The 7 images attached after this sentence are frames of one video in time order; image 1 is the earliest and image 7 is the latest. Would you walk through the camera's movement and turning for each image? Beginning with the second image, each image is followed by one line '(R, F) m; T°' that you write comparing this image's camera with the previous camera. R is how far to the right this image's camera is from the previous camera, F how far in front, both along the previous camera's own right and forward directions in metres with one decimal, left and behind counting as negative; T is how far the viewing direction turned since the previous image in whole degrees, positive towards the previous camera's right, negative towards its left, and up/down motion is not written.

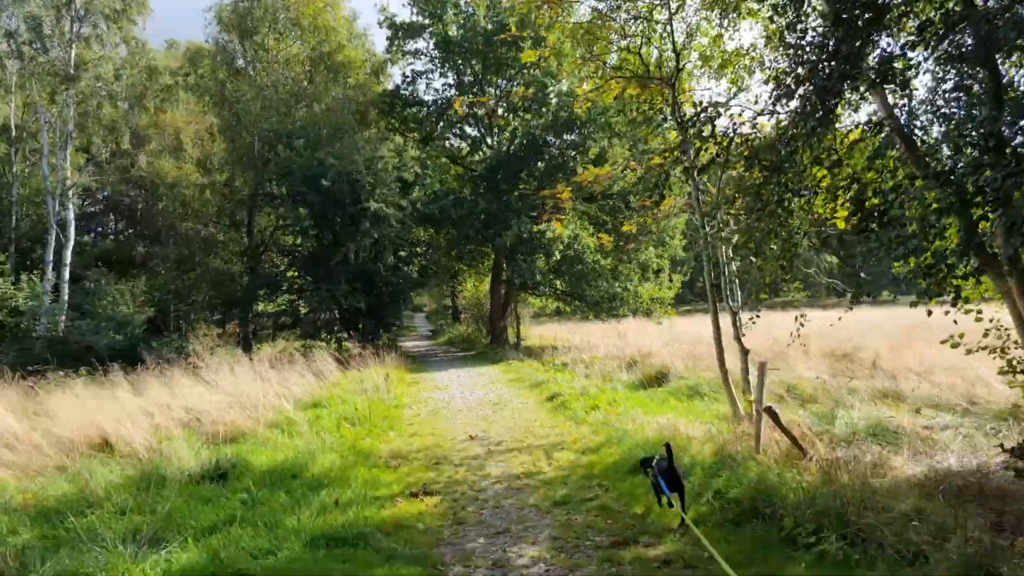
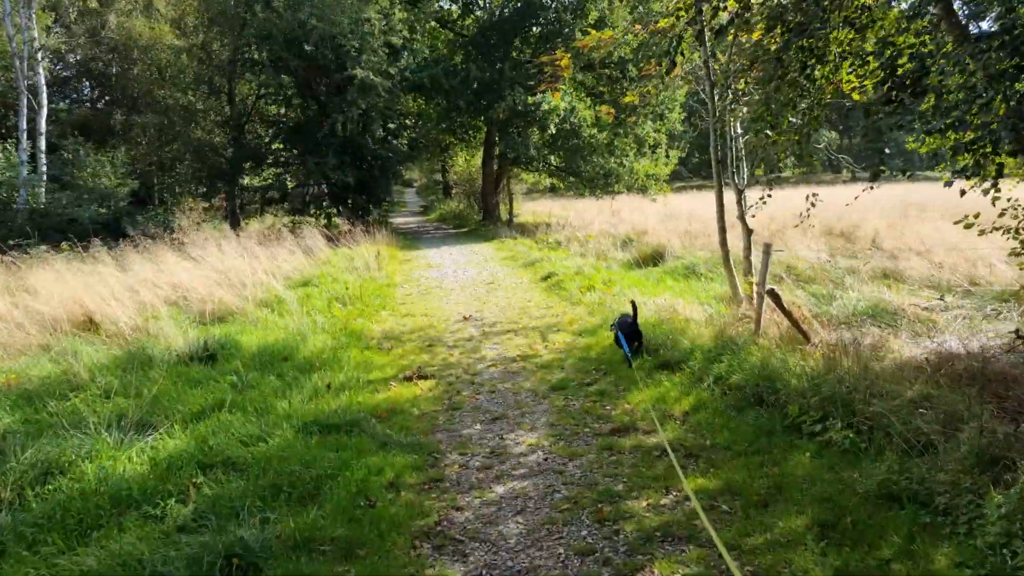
(0.0, +0.3) m; +1°
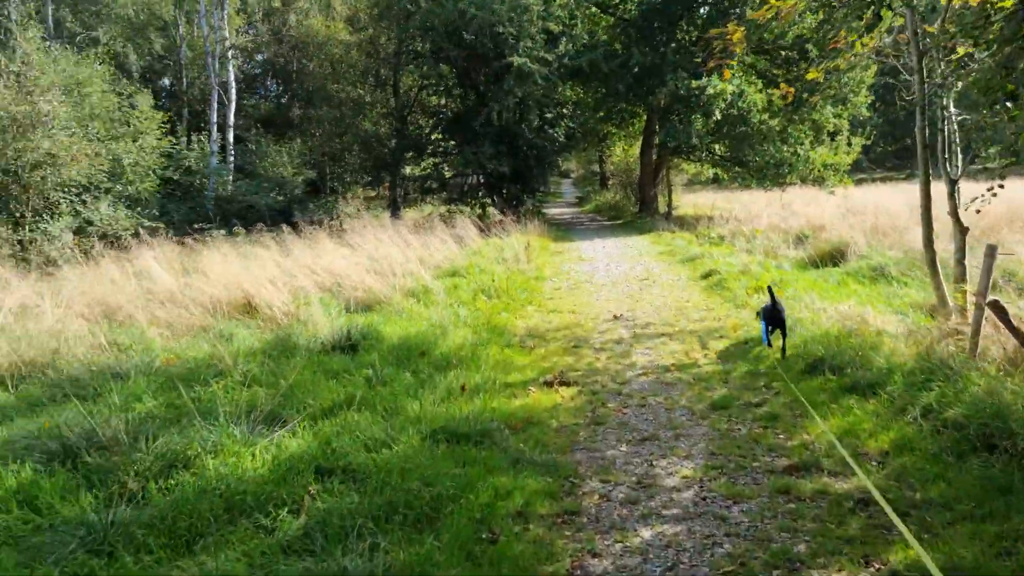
(0.0, +0.6) m; -12°
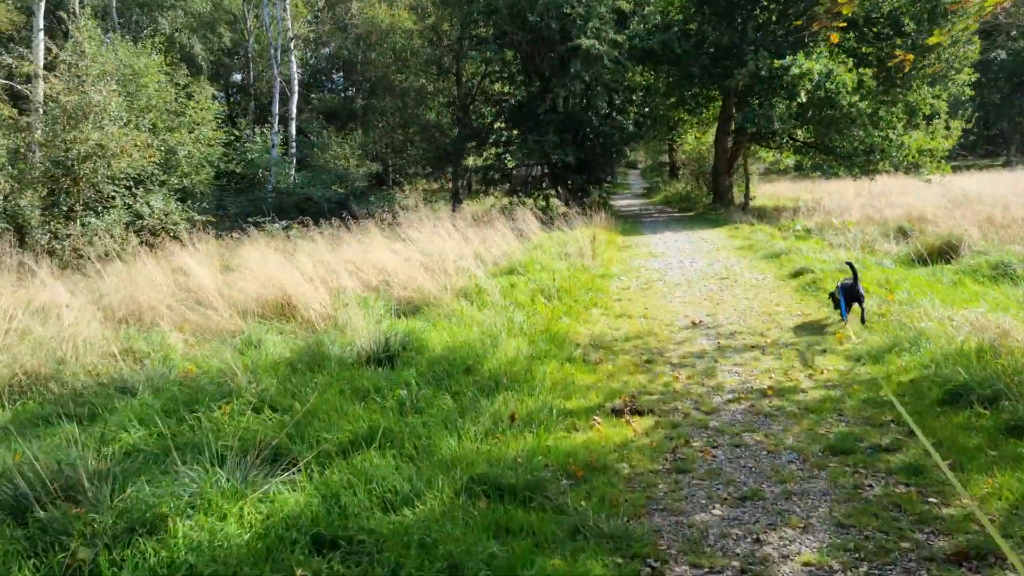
(0.0, +0.9) m; -5°
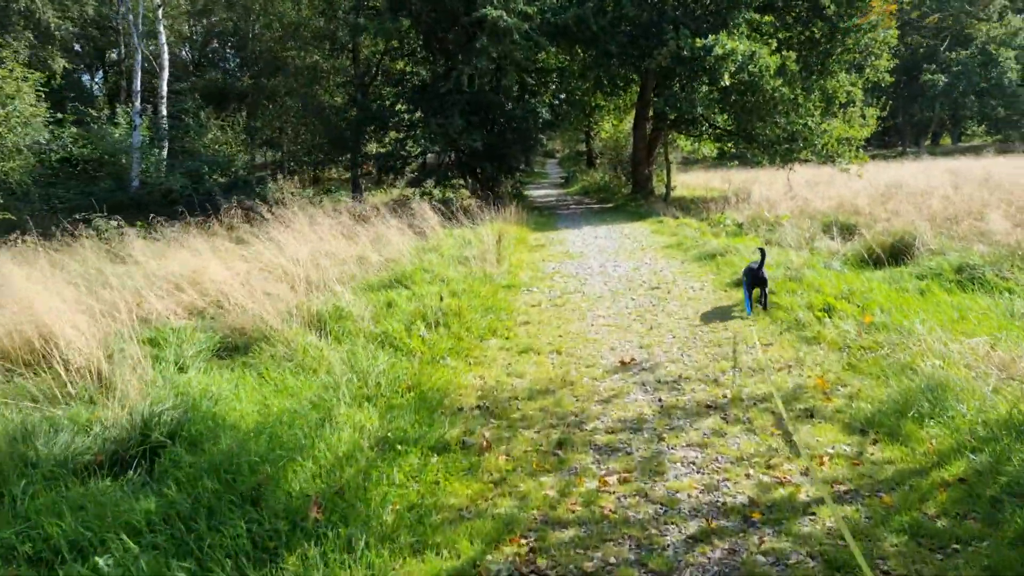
(+0.4, +1.9) m; +6°
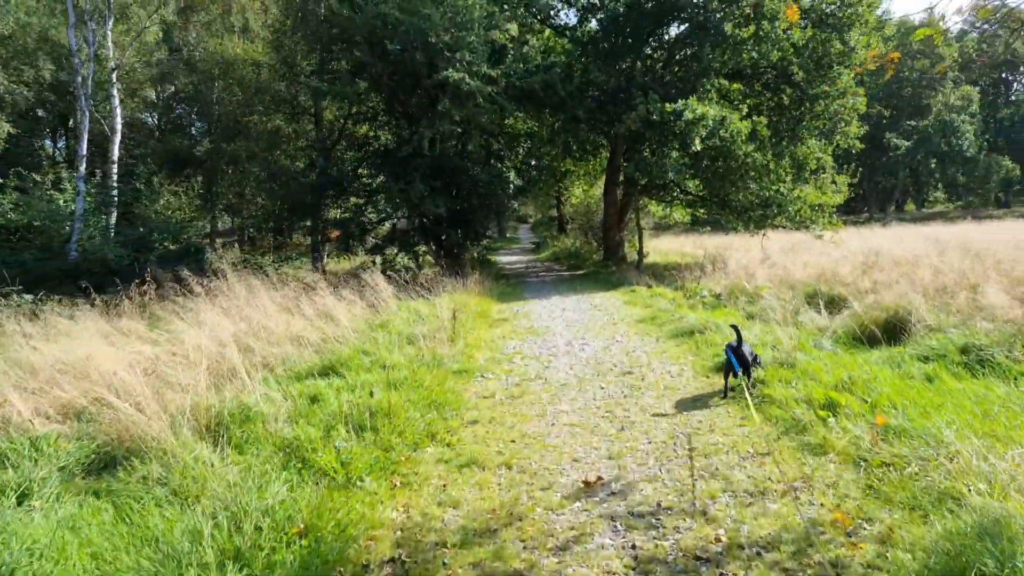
(+0.2, +1.0) m; +2°
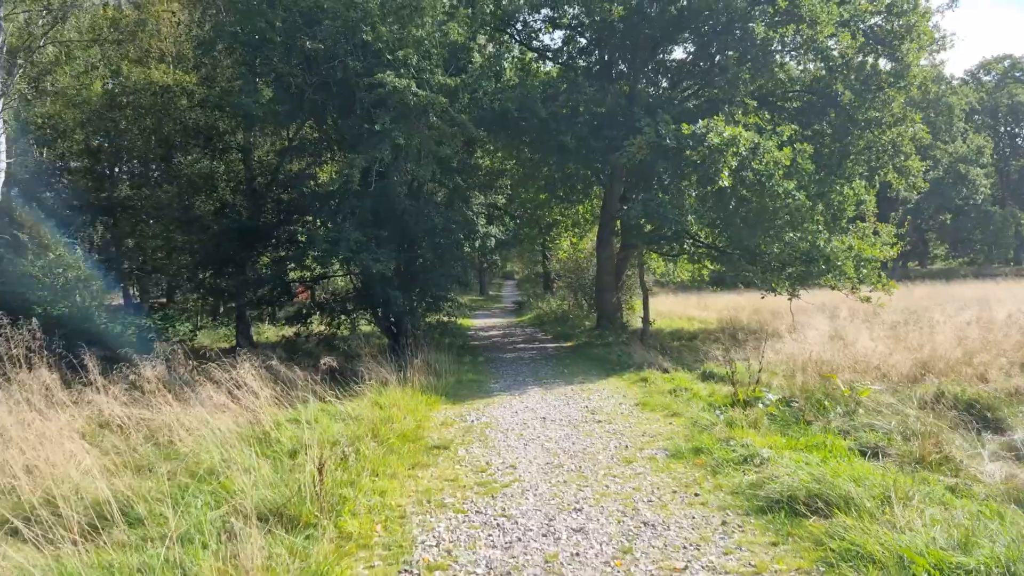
(+0.4, +4.2) m; +1°
